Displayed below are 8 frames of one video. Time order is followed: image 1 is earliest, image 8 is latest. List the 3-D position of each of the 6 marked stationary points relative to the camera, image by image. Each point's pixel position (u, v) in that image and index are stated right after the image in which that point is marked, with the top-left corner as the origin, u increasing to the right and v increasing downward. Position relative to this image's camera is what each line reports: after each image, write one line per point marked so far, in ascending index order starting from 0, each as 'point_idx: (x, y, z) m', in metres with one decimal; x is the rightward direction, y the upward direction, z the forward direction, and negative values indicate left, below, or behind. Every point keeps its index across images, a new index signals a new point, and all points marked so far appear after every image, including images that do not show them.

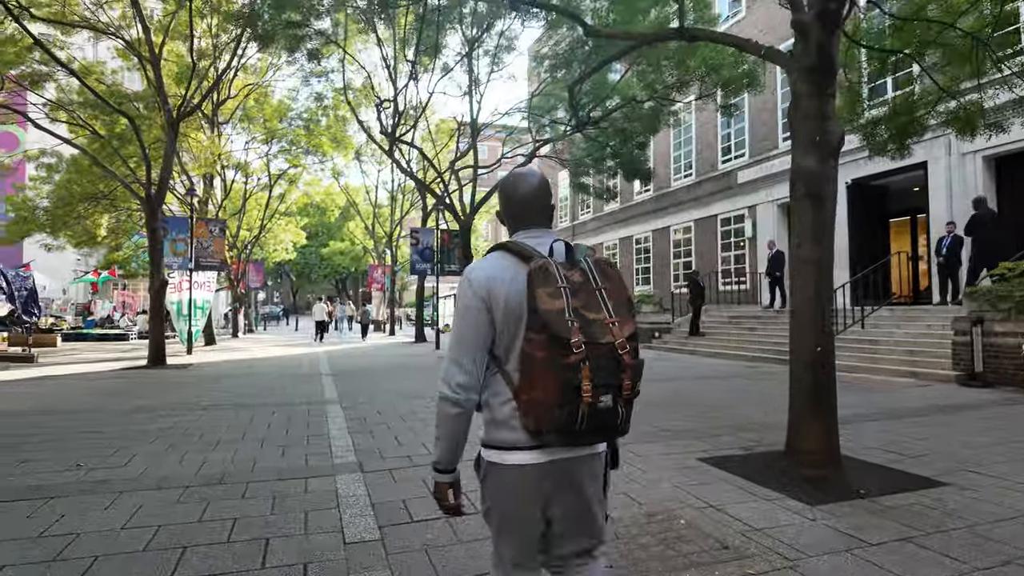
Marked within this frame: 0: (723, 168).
0: (+6.3, +3.6, +18.4) m
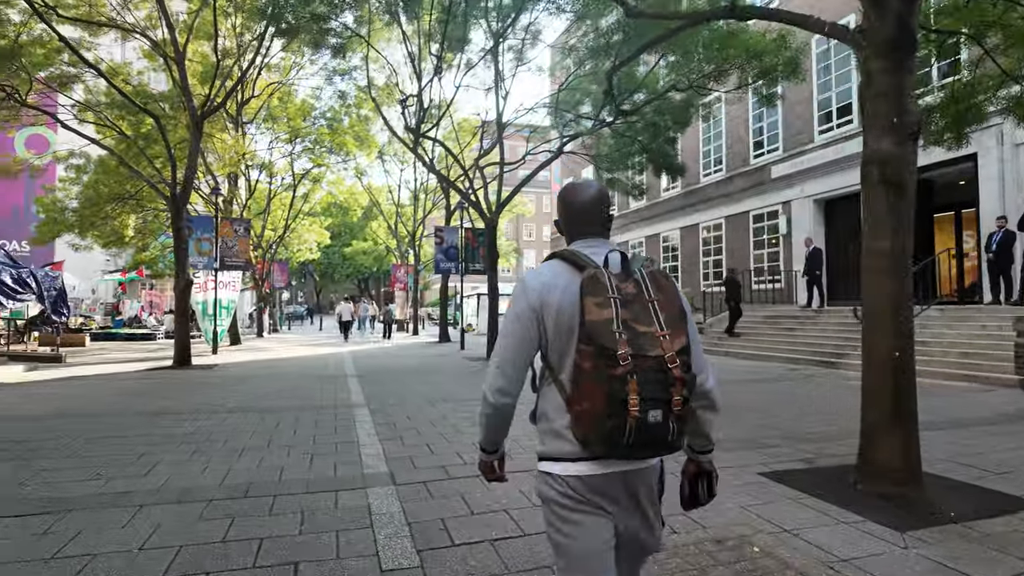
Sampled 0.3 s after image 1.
0: (+7.1, +3.6, +17.9) m
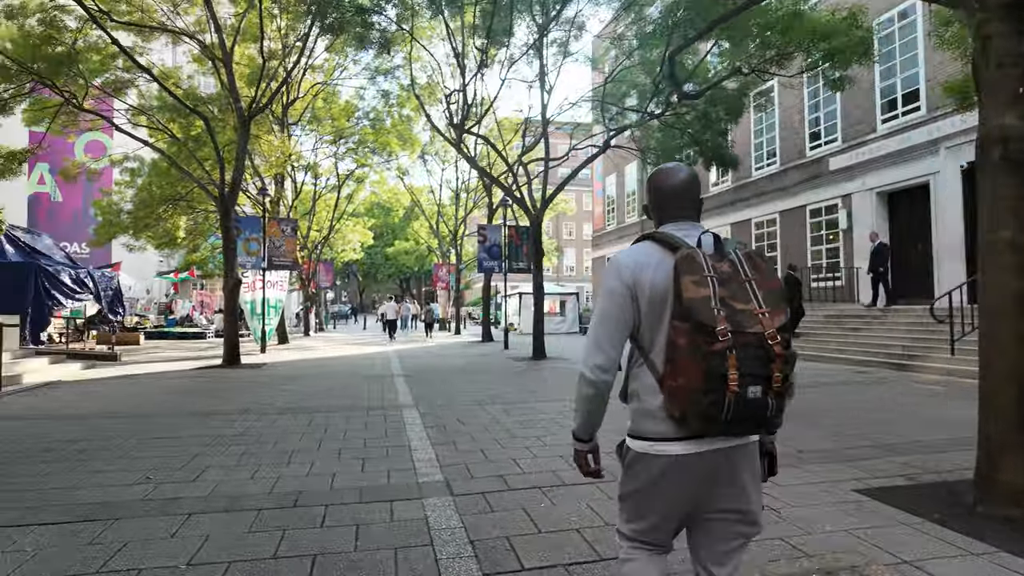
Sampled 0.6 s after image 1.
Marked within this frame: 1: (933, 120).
0: (+8.3, +3.7, +17.1) m
1: (+9.2, +3.6, +13.3) m
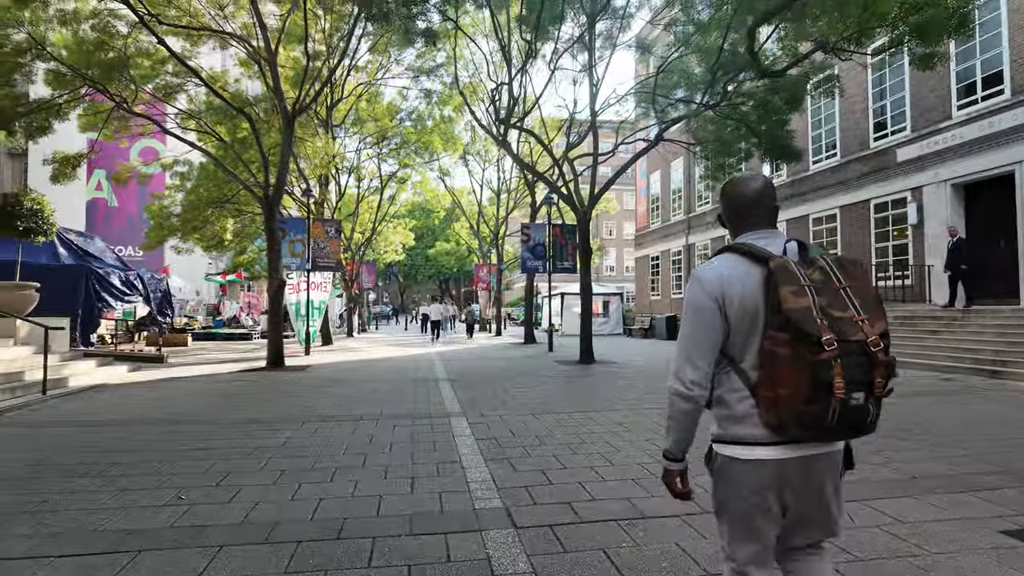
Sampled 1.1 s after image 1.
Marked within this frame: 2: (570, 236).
0: (+9.5, +3.7, +16.0) m
1: (+10.1, +3.7, +12.2) m
2: (+1.5, +1.3, +15.8) m
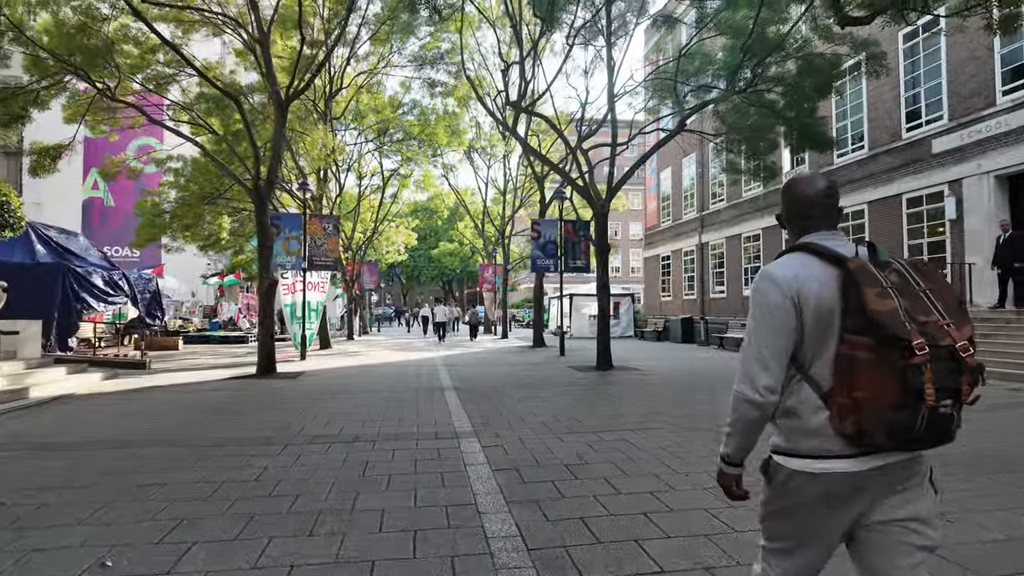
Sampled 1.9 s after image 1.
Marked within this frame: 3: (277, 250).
0: (+9.8, +3.7, +15.1) m
1: (+10.3, +3.7, +11.2) m
2: (+1.7, +1.3, +14.8) m
3: (-5.2, +0.8, +13.5) m
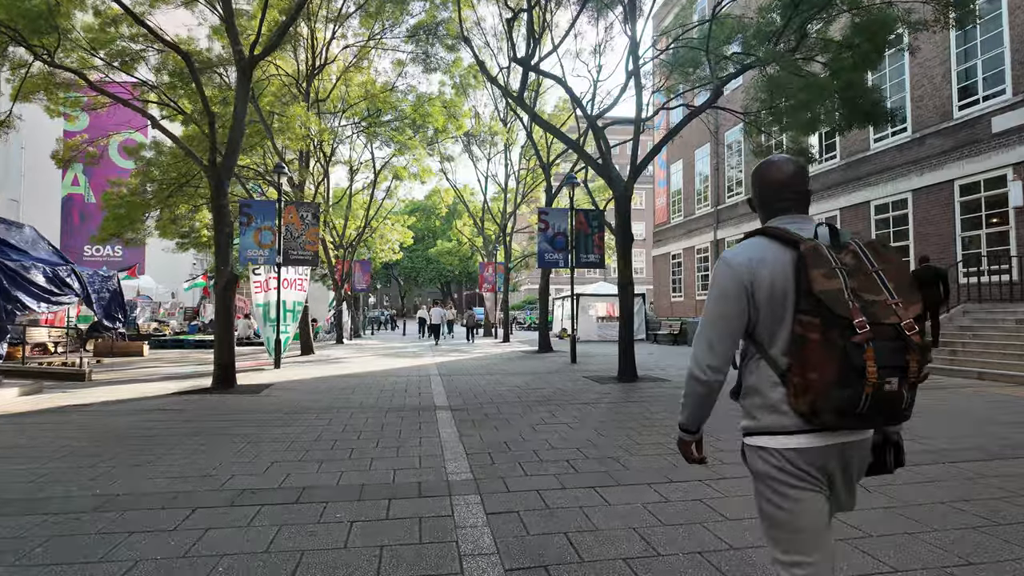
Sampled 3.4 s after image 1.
0: (+9.9, +3.8, +13.4) m
1: (+10.4, +3.7, +9.5) m
2: (+1.8, +1.4, +13.1) m
3: (-5.1, +0.9, +11.8) m
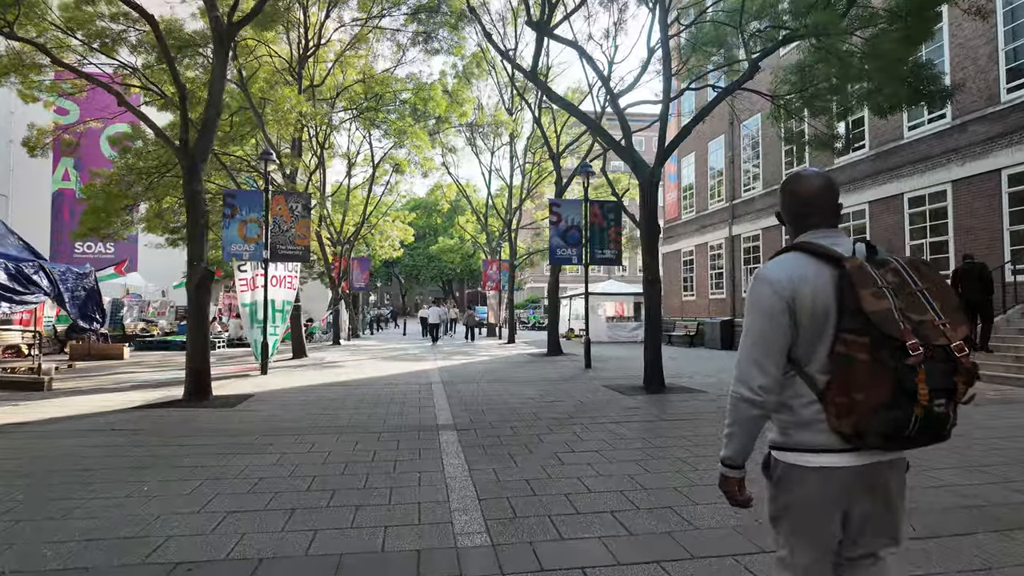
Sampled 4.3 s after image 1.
0: (+10.0, +3.8, +12.3) m
1: (+10.6, +3.8, +8.4) m
2: (+2.0, +1.4, +12.0) m
3: (-4.9, +0.9, +10.7) m
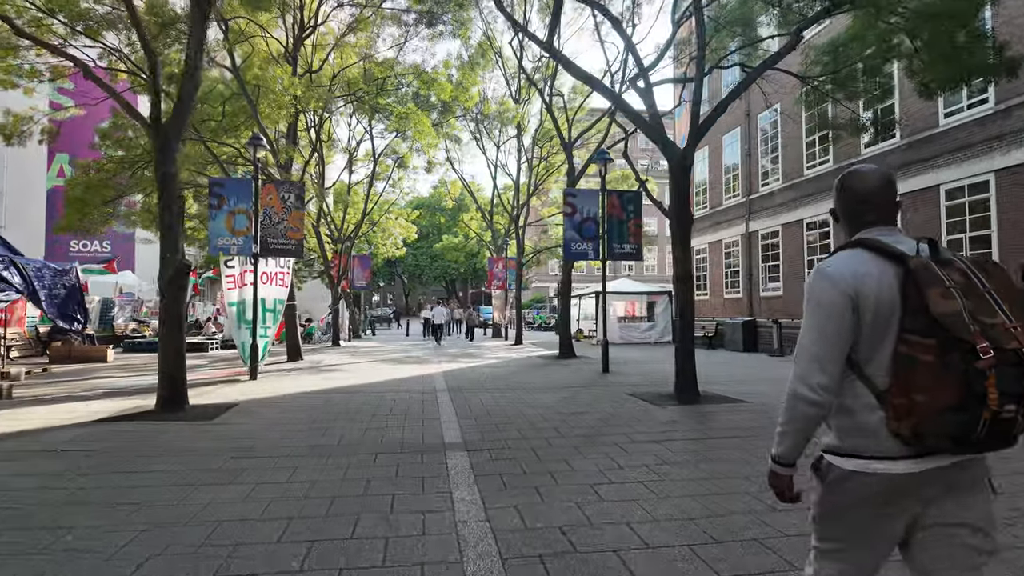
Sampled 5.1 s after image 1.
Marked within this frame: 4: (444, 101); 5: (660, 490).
0: (+10.2, +3.8, +11.3) m
1: (+10.8, +3.8, +7.5) m
2: (+2.2, +1.5, +11.1) m
3: (-4.7, +1.0, +9.8) m
4: (-2.0, +5.5, +18.1) m
5: (+0.9, -1.3, +3.8) m
